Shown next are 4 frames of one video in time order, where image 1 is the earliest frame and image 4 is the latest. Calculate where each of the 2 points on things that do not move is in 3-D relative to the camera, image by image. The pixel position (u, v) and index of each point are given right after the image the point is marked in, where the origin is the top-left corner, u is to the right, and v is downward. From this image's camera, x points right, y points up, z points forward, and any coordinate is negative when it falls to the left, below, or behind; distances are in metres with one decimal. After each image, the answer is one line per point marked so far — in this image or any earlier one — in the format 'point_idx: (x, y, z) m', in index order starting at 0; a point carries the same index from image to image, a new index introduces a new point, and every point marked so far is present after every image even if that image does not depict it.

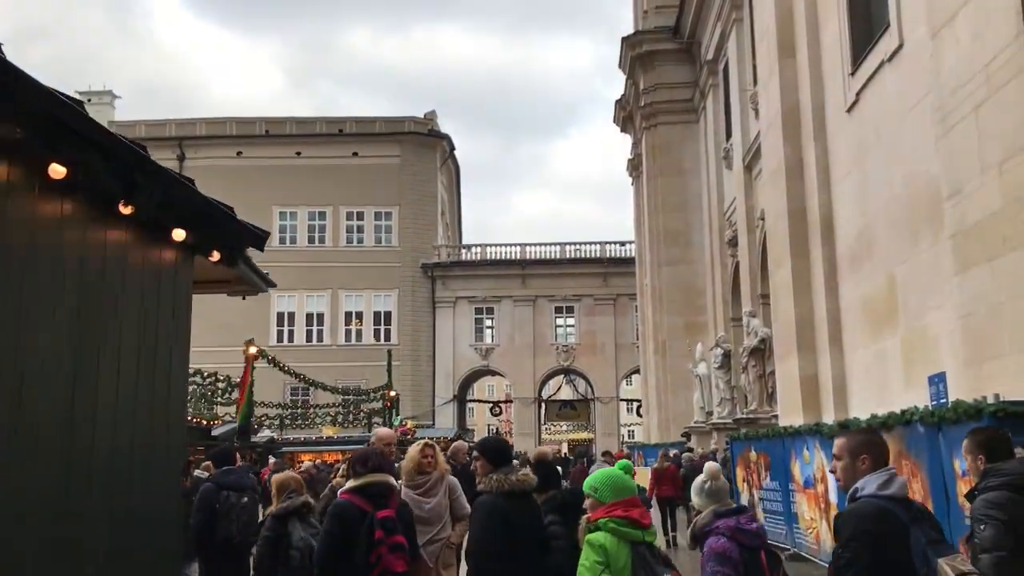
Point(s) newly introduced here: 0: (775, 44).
0: (+5.0, +4.7, +17.9) m
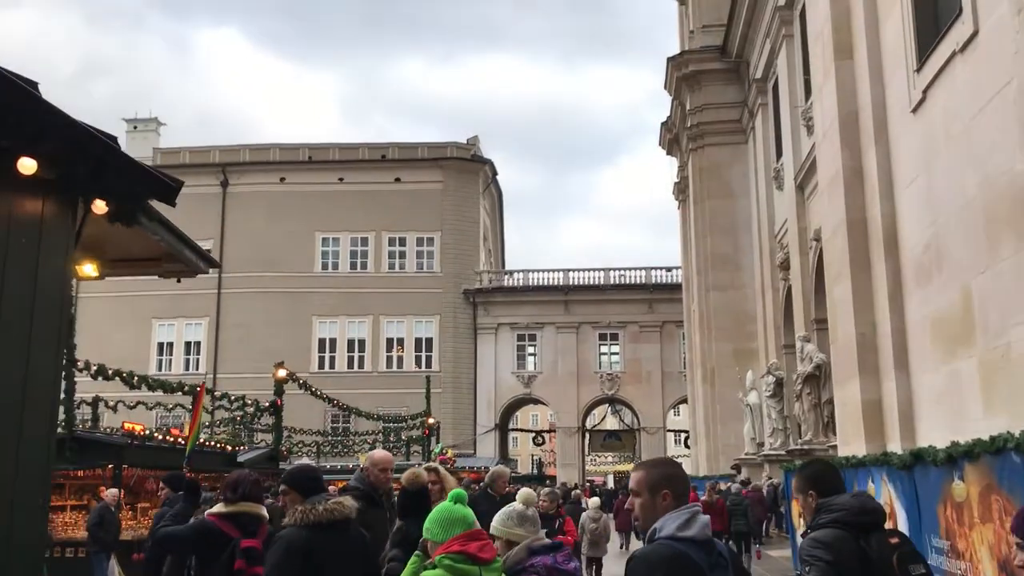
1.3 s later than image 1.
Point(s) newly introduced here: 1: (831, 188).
0: (+5.7, +4.3, +16.6) m
1: (+5.7, +1.8, +16.8) m
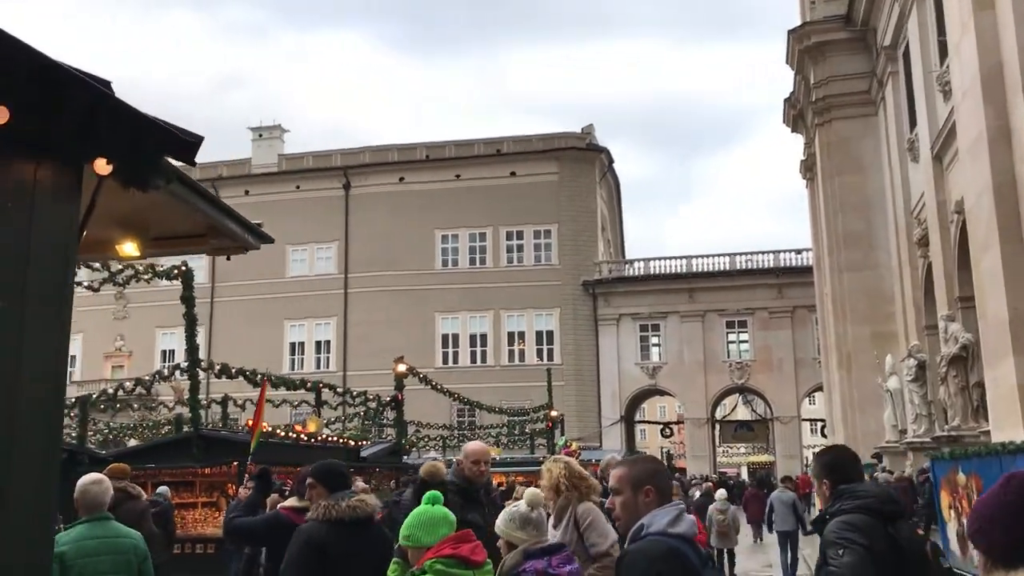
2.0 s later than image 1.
0: (+7.4, +4.8, +15.2) m
1: (+7.6, +2.3, +15.3) m
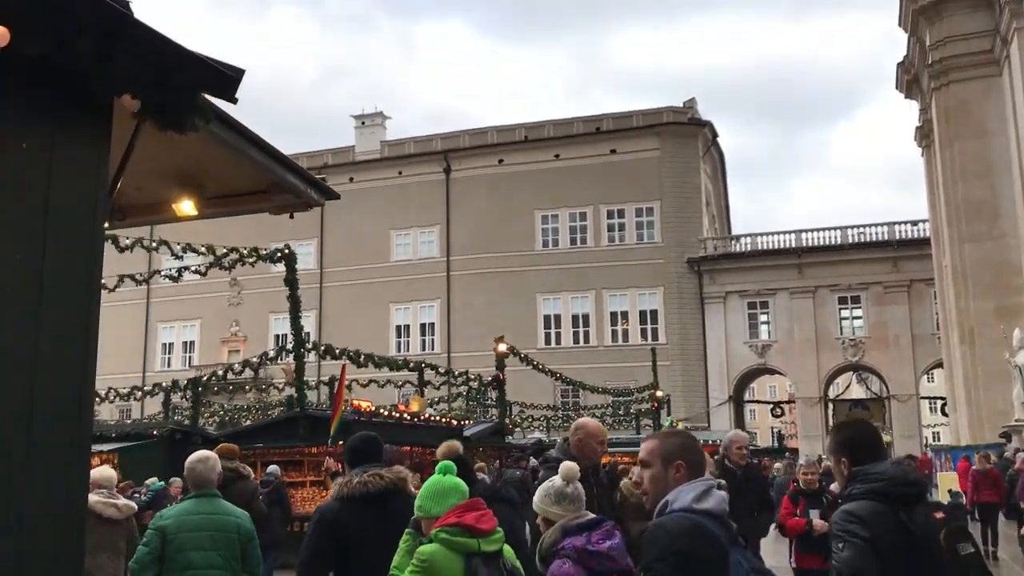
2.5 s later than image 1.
0: (+8.9, +5.3, +13.9) m
1: (+9.1, +2.8, +14.1) m
